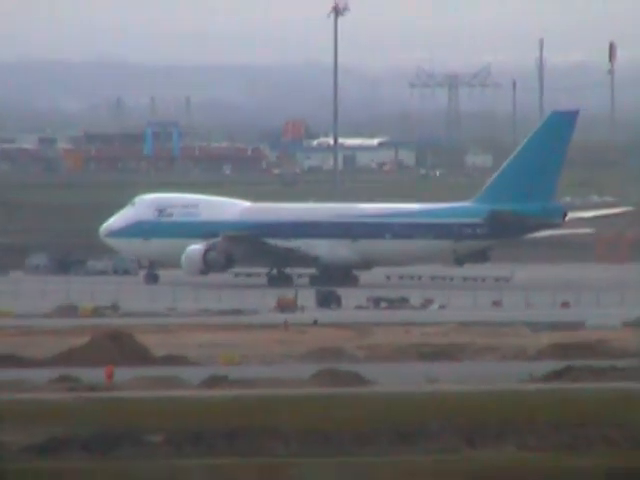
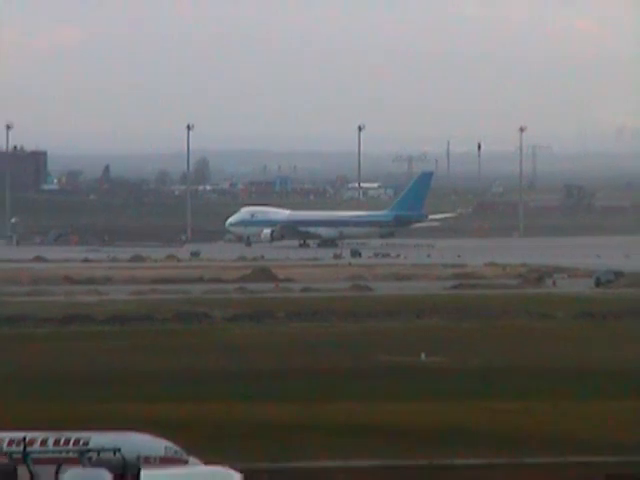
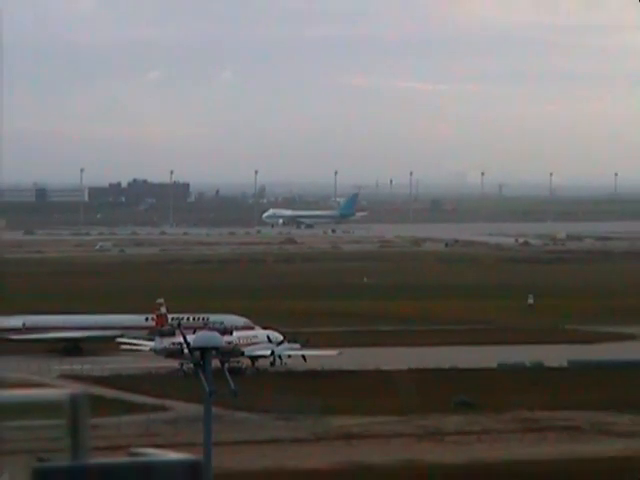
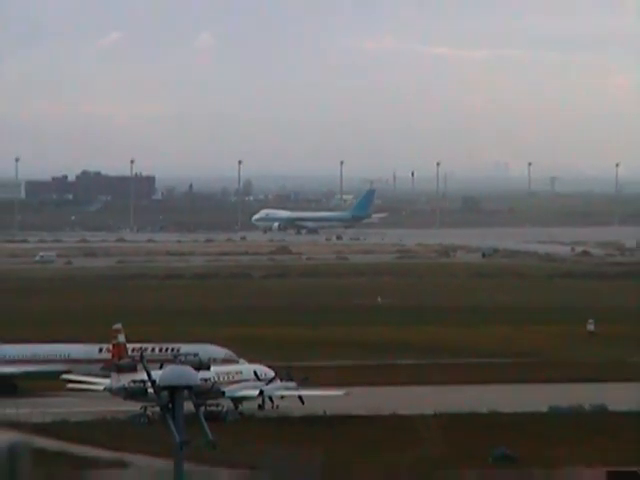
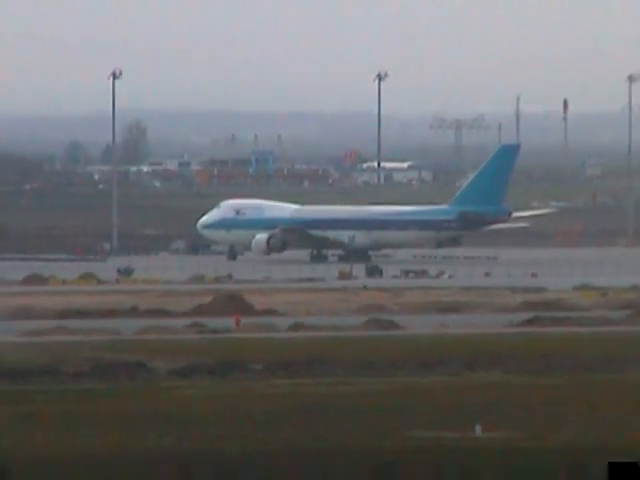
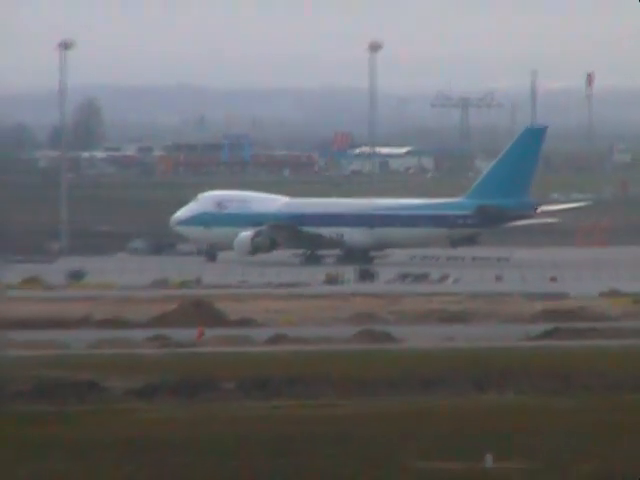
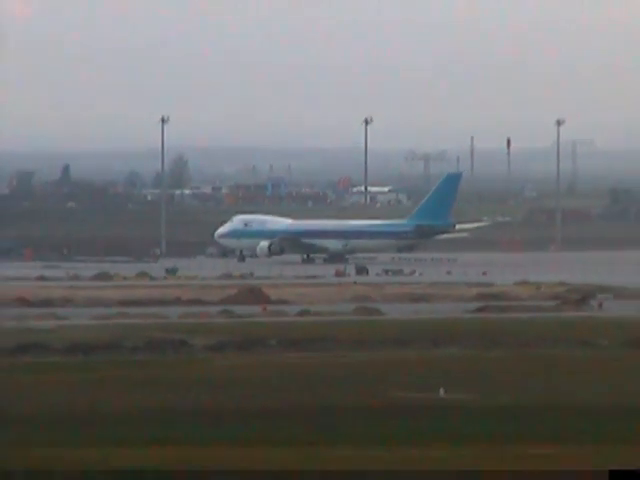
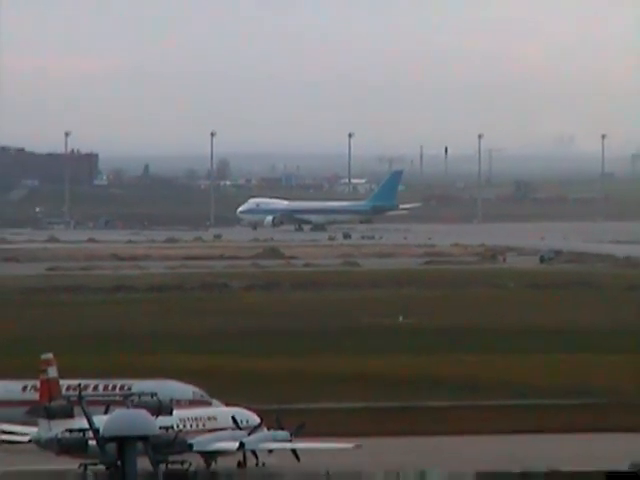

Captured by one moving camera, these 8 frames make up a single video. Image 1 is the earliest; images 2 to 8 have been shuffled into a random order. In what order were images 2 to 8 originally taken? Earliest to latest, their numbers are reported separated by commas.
6, 5, 7, 2, 8, 4, 3
